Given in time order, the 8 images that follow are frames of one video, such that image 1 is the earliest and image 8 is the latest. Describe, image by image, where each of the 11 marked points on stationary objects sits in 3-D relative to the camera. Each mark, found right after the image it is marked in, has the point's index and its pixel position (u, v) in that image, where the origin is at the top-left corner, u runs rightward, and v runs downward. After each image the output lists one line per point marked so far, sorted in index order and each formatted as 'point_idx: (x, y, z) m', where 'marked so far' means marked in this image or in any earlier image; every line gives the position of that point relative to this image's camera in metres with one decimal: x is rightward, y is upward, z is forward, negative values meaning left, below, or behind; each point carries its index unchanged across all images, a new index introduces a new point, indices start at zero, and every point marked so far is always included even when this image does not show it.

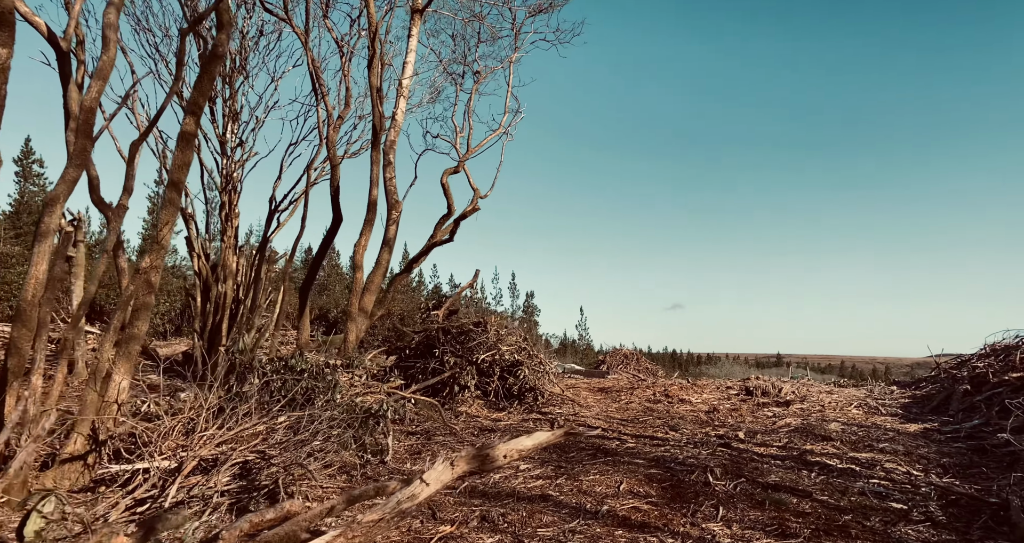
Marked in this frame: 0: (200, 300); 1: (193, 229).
0: (-3.7, -0.3, +6.9) m
1: (-3.8, +0.5, +6.8) m
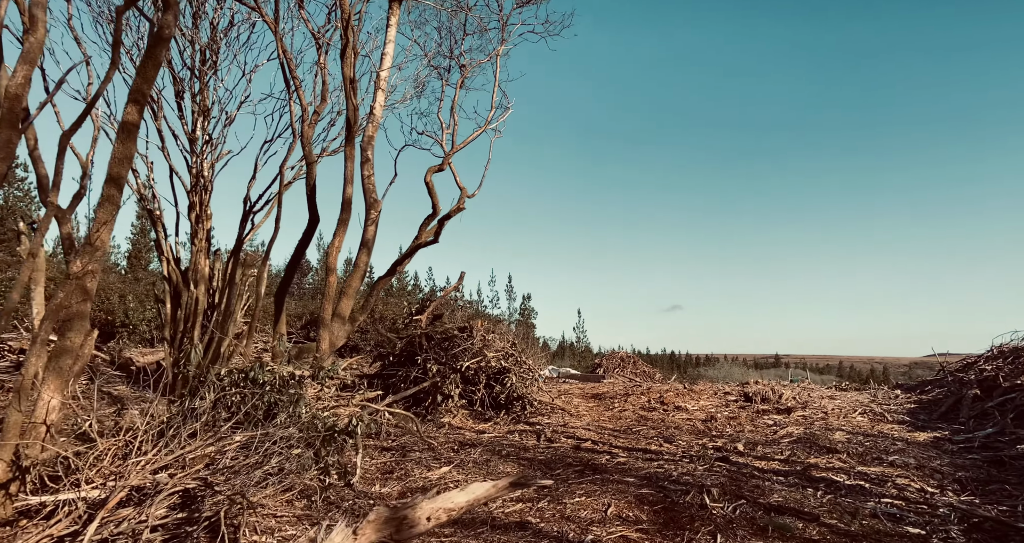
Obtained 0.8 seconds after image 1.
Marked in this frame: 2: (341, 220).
0: (-3.9, -0.4, +6.5) m
1: (-3.9, +0.5, +6.4) m
2: (-1.5, +0.5, +5.1) m
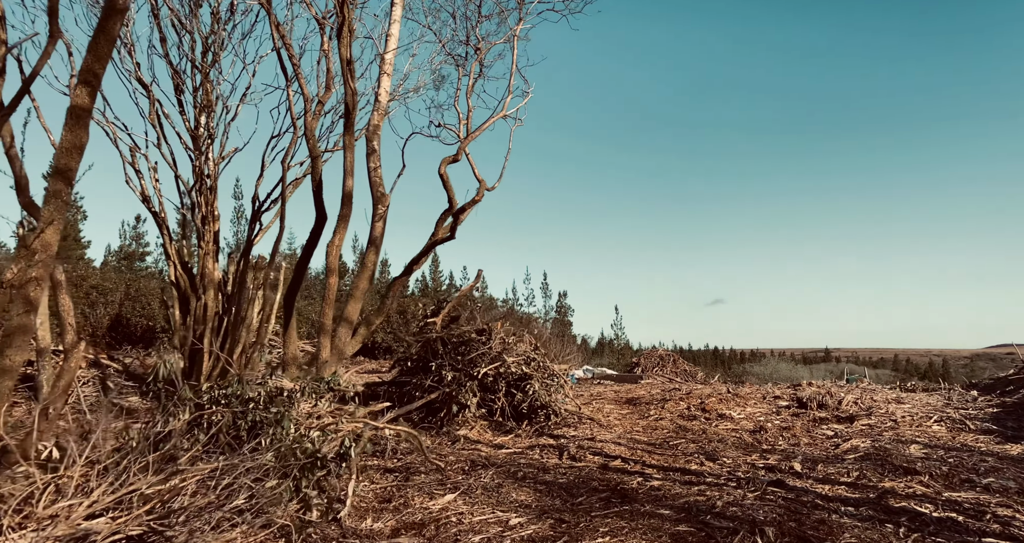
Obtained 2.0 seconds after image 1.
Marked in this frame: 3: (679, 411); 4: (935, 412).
0: (-3.6, -0.5, +6.2) m
1: (-3.7, +0.4, +6.1) m
2: (-1.4, +0.5, +4.7) m
3: (+1.8, -1.5, +6.1) m
4: (+4.5, -1.5, +6.0) m
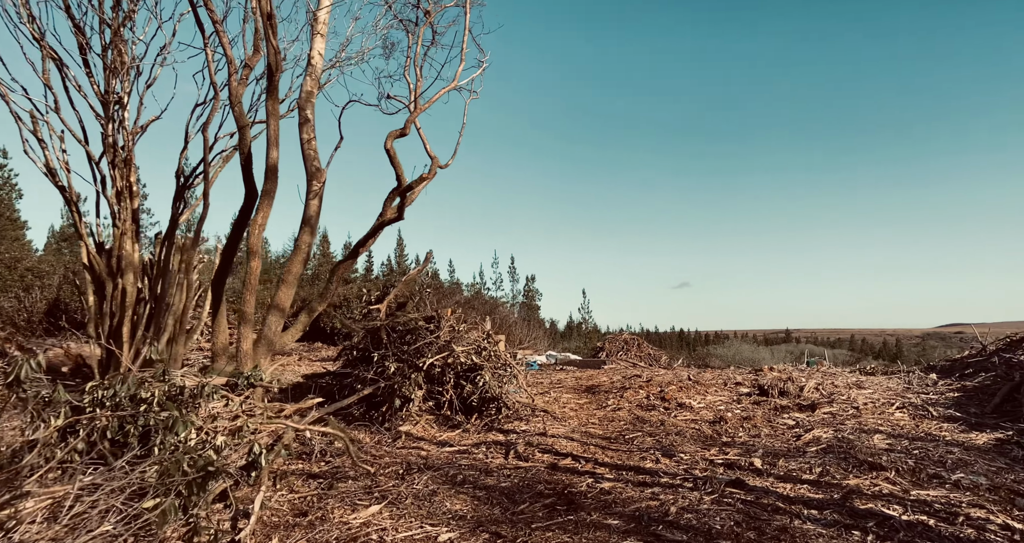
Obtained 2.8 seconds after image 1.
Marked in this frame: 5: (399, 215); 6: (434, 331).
0: (-4.1, -0.3, +5.6) m
1: (-4.2, +0.6, +5.5) m
2: (-1.8, +0.6, +4.2) m
3: (+1.3, -1.3, +5.9) m
4: (+4.0, -1.3, +5.9) m
5: (-1.2, +0.6, +6.2) m
6: (-0.7, -0.5, +5.3) m
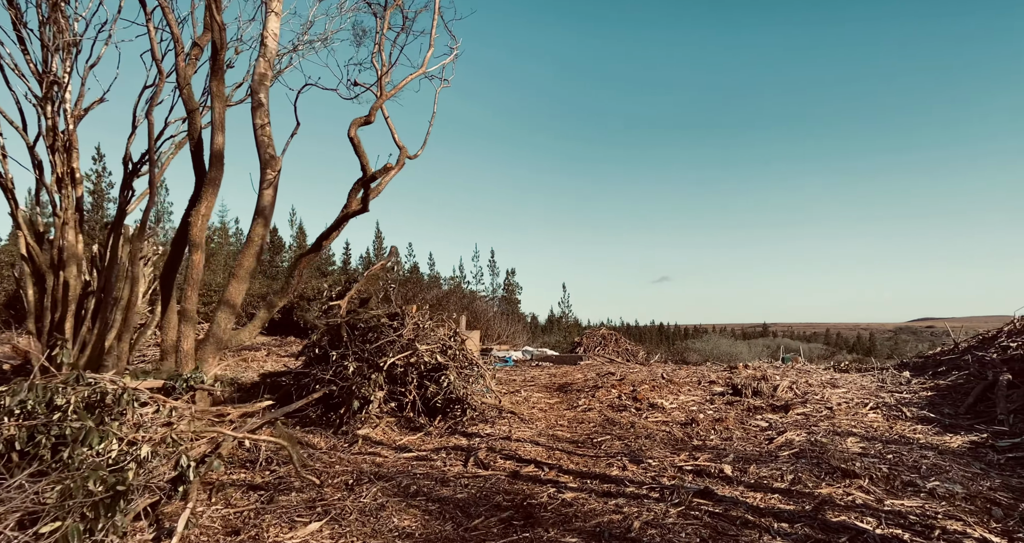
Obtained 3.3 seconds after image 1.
0: (-4.4, -0.2, +5.3) m
1: (-4.5, +0.6, +5.2) m
2: (-2.1, +0.6, +3.9) m
3: (+1.0, -1.3, +5.7) m
4: (+3.6, -1.3, +5.8) m
5: (-1.5, +0.7, +6.0) m
6: (-1.0, -0.5, +5.0) m
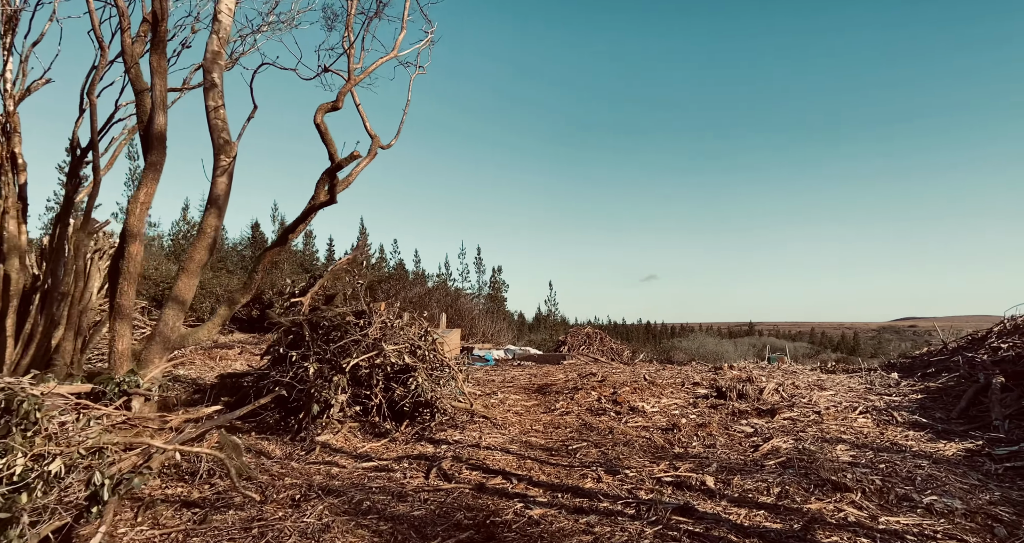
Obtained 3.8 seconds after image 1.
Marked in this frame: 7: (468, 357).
0: (-4.6, -0.2, +4.9) m
1: (-4.7, +0.7, +4.8) m
2: (-2.3, +0.7, +3.6) m
3: (+0.7, -1.2, +5.4) m
4: (+3.4, -1.3, +5.6) m
5: (-1.8, +0.7, +5.6) m
6: (-1.2, -0.5, +4.7) m
7: (-0.8, -1.6, +10.7) m
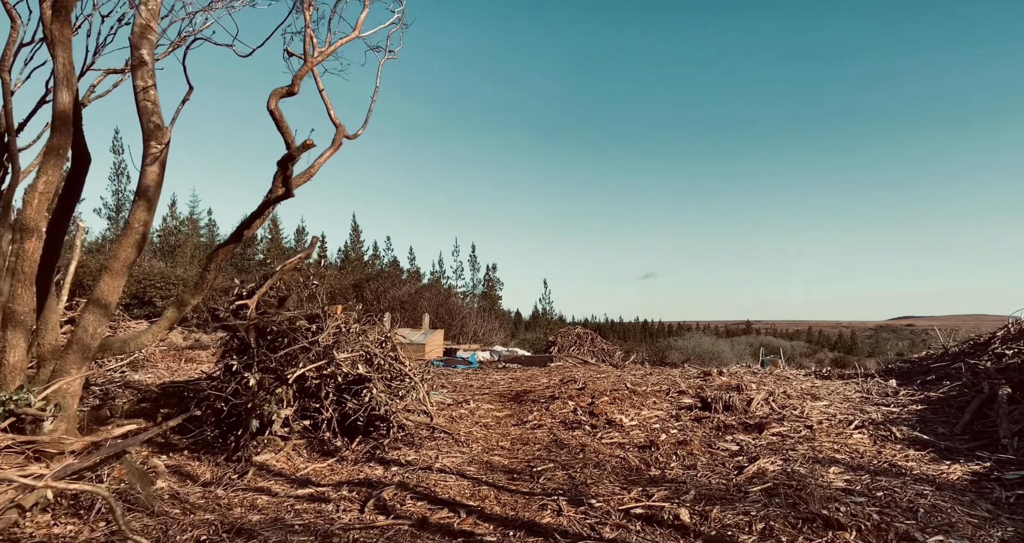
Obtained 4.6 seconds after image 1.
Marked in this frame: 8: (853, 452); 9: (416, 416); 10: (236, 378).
0: (-4.9, -0.2, +4.5) m
1: (-5.0, +0.7, +4.3) m
2: (-2.5, +0.7, +3.1) m
3: (+0.5, -1.3, +5.0) m
4: (+3.1, -1.3, +5.2) m
5: (-2.0, +0.7, +5.2) m
6: (-1.5, -0.5, +4.3) m
7: (-1.1, -1.6, +10.3) m
8: (+2.4, -1.3, +4.0) m
9: (-0.8, -1.1, +4.6) m
10: (-2.0, -0.8, +4.1) m
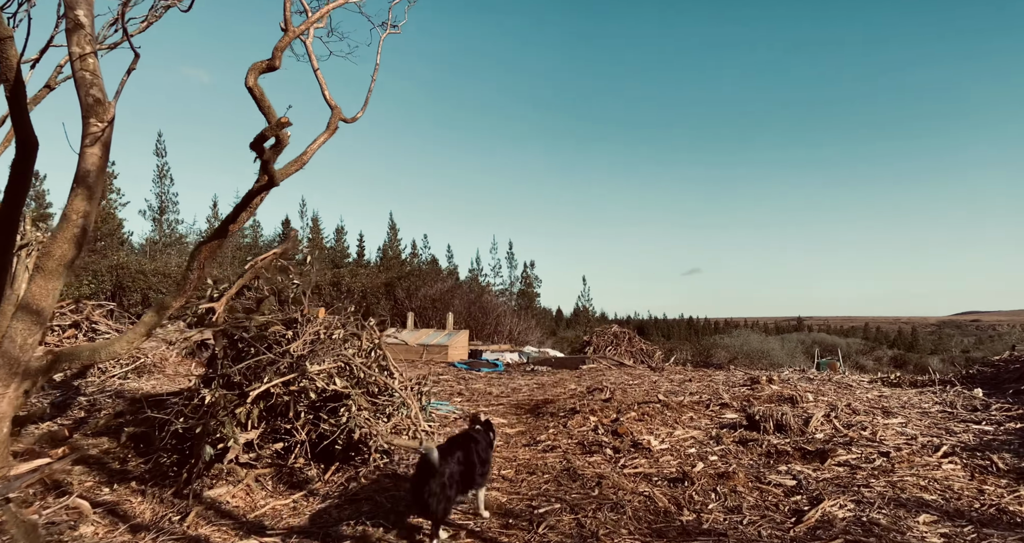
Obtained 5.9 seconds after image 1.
0: (-4.9, -0.2, +4.1) m
1: (-4.9, +0.7, +4.0) m
2: (-2.6, +0.7, +2.6) m
3: (+0.5, -1.2, +4.3) m
4: (+3.2, -1.2, +4.3) m
5: (-2.0, +0.7, +4.7) m
6: (-1.5, -0.5, +3.7) m
7: (-0.6, -1.5, +9.6) m
8: (+2.4, -1.2, +3.2) m
9: (-0.7, -1.1, +3.9) m
10: (-2.0, -0.8, +3.6) m
